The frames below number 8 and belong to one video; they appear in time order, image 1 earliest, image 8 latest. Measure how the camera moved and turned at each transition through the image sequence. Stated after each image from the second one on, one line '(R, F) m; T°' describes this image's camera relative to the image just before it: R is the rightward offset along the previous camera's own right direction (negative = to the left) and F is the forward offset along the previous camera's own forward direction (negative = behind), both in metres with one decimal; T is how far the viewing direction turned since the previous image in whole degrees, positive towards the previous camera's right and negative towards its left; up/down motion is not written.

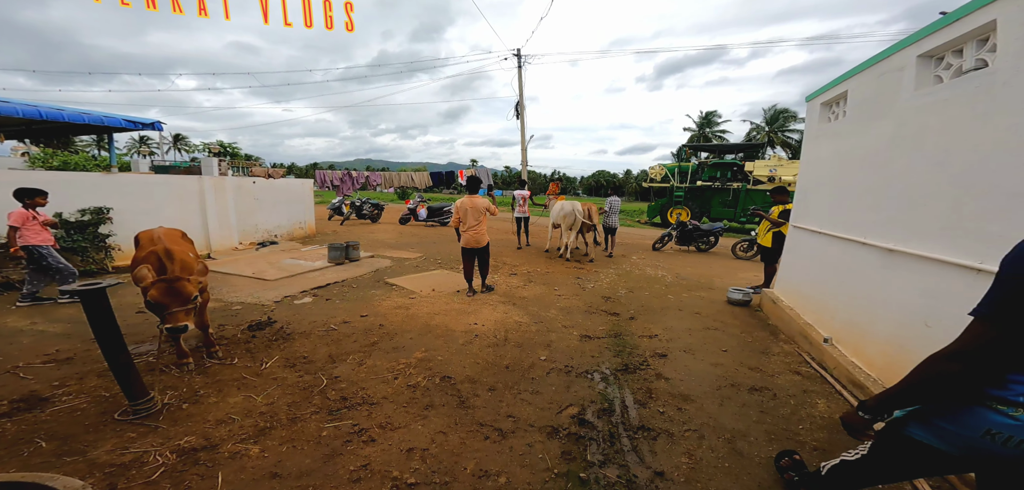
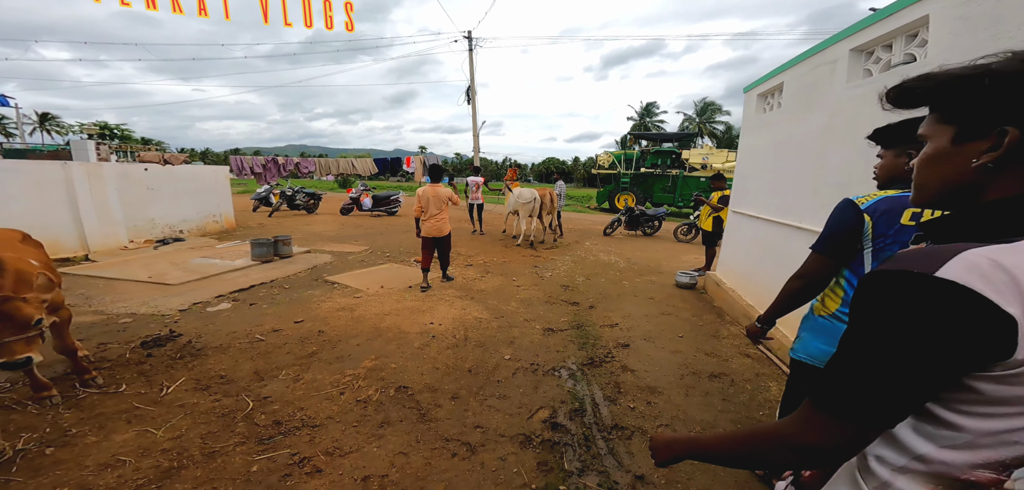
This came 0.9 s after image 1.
(-0.1, +0.3) m; +8°
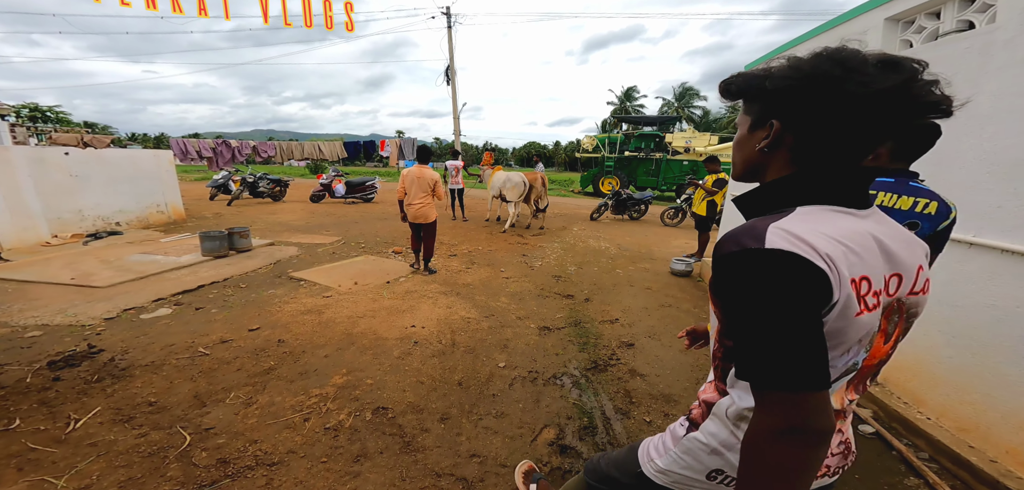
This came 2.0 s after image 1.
(-0.1, +0.5) m; +3°
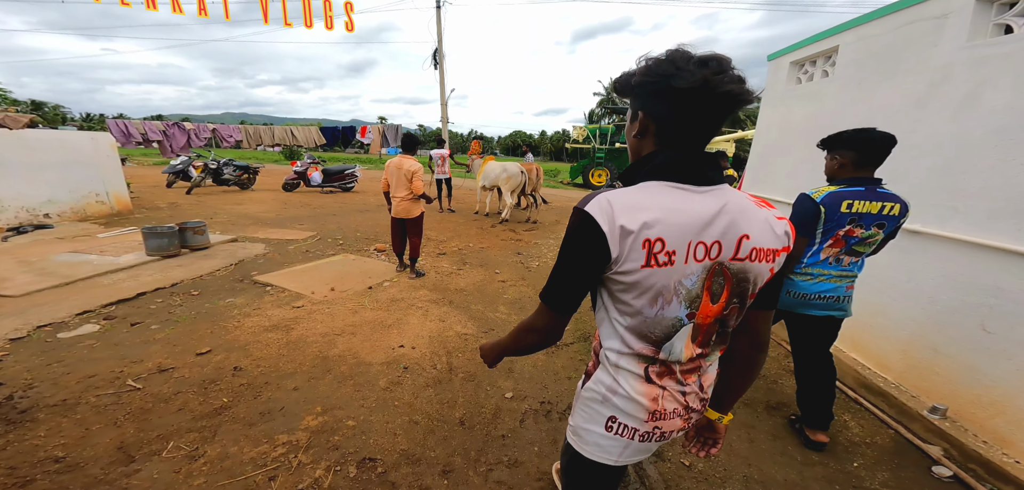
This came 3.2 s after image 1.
(-0.2, +0.5) m; +3°
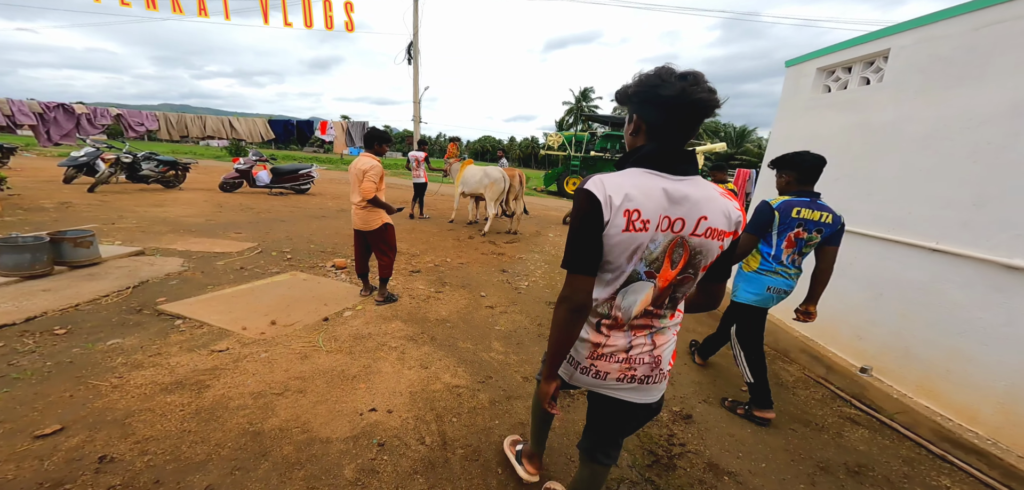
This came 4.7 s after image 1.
(-0.3, +0.7) m; +6°
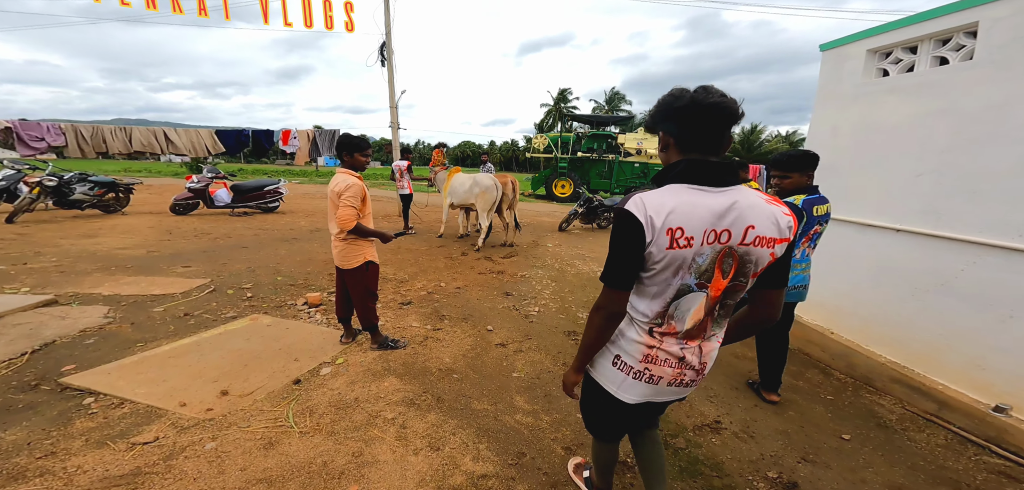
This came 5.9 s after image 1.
(-0.3, +0.6) m; +3°
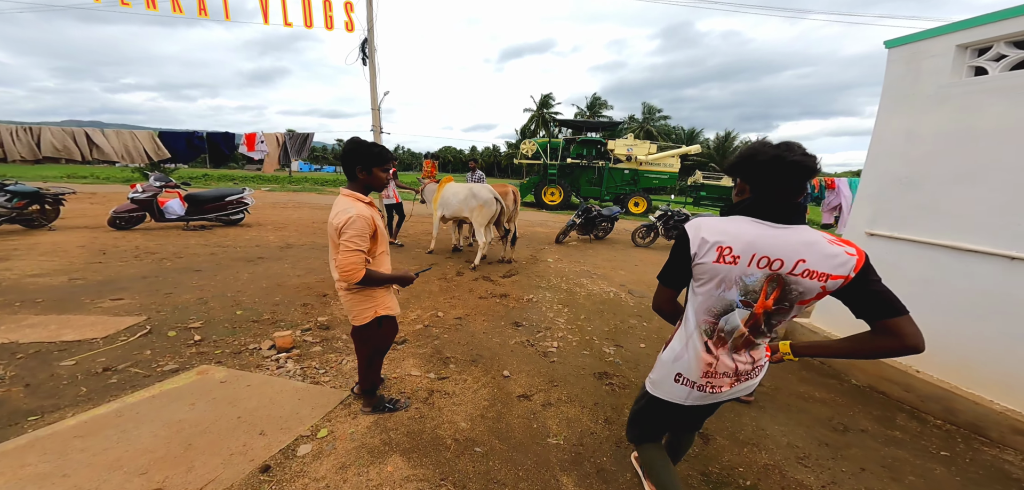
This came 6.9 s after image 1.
(-0.3, +0.5) m; +4°
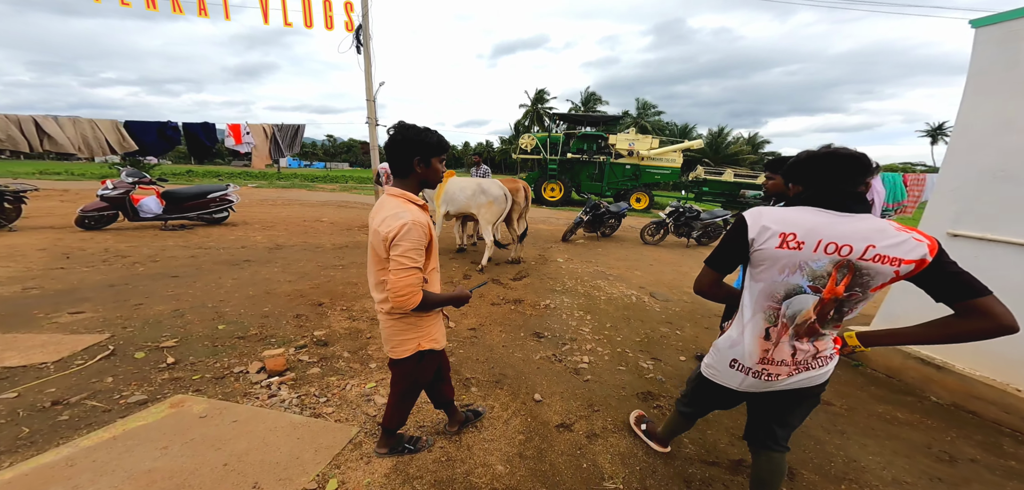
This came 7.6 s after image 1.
(-0.3, +0.4) m; +2°
